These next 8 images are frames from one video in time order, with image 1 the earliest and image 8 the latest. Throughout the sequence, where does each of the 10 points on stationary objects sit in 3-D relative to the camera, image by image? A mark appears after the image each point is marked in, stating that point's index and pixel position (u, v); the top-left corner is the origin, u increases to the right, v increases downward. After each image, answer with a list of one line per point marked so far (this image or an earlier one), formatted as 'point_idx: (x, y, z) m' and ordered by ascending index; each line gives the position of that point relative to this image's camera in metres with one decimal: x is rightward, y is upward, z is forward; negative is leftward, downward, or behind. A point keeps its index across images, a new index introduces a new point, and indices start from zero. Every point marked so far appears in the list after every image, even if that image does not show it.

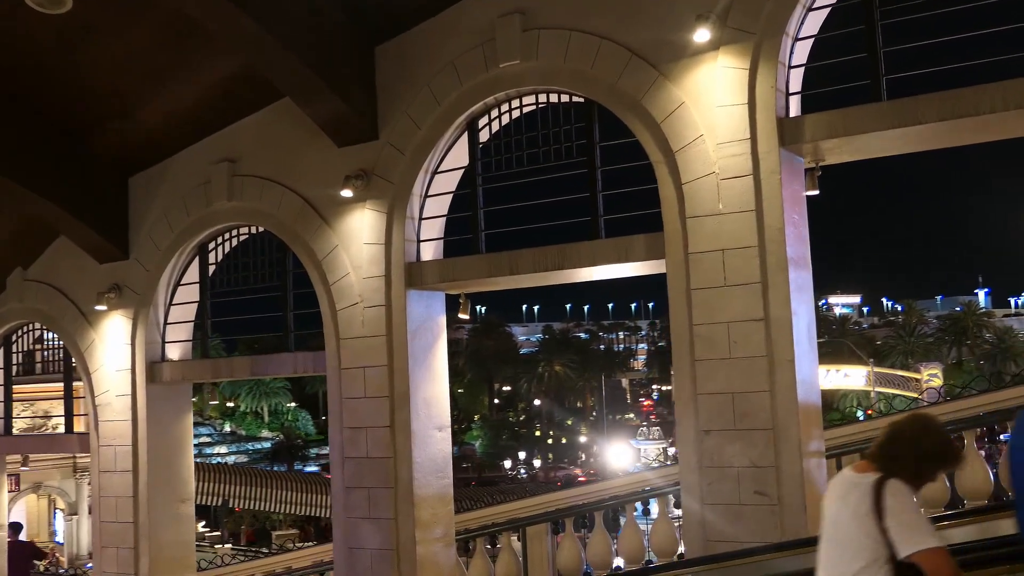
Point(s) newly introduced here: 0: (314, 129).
0: (-2.0, +1.6, +8.8) m
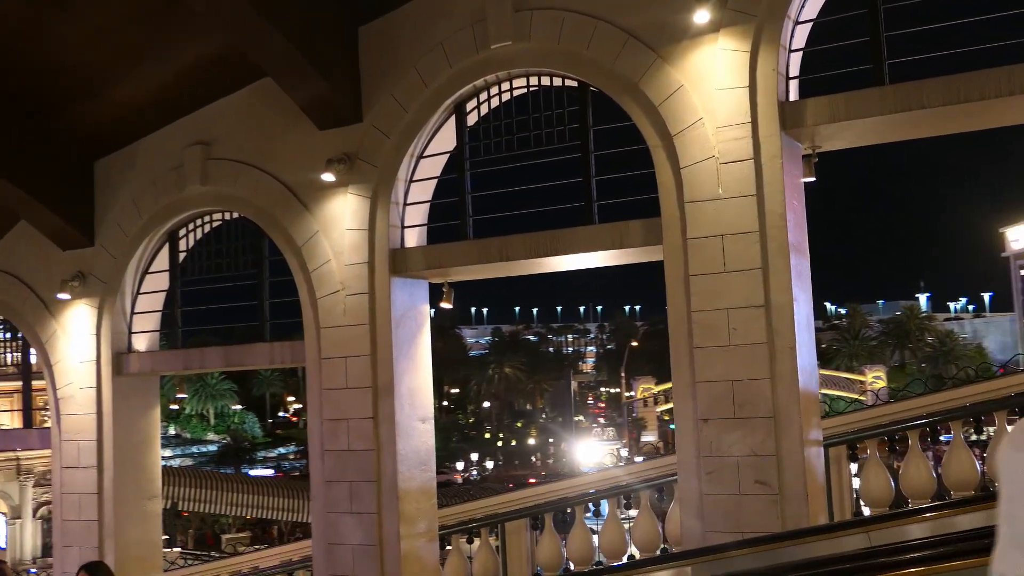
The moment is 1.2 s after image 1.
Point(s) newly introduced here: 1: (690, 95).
0: (-2.1, +1.7, +8.5) m
1: (+1.4, +1.5, +6.6) m
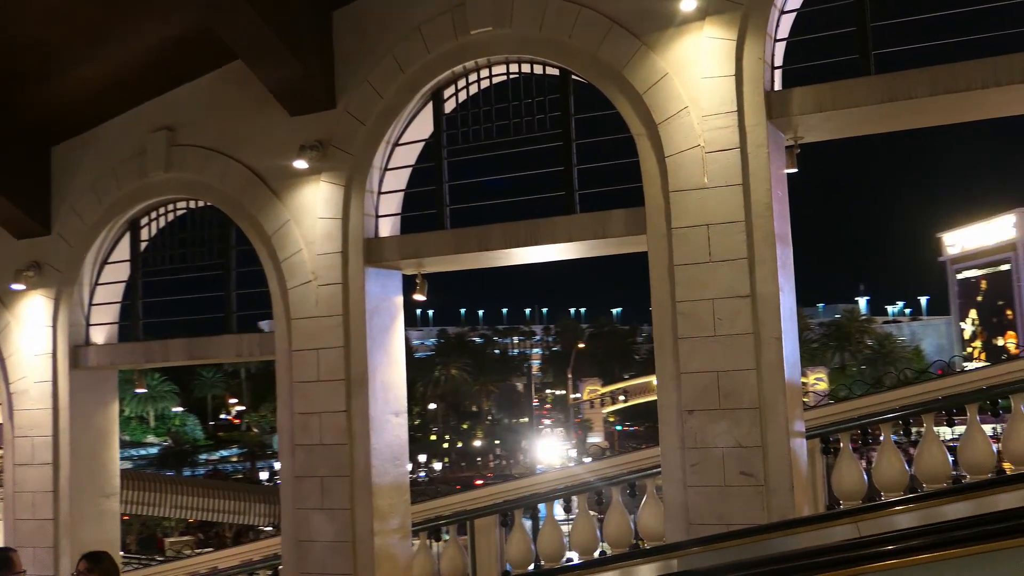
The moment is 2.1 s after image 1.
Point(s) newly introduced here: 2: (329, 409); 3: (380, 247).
0: (-2.3, +1.8, +8.2) m
1: (+1.2, +1.5, +6.5) m
2: (-1.6, -1.1, +7.6) m
3: (-1.2, +0.4, +7.7) m
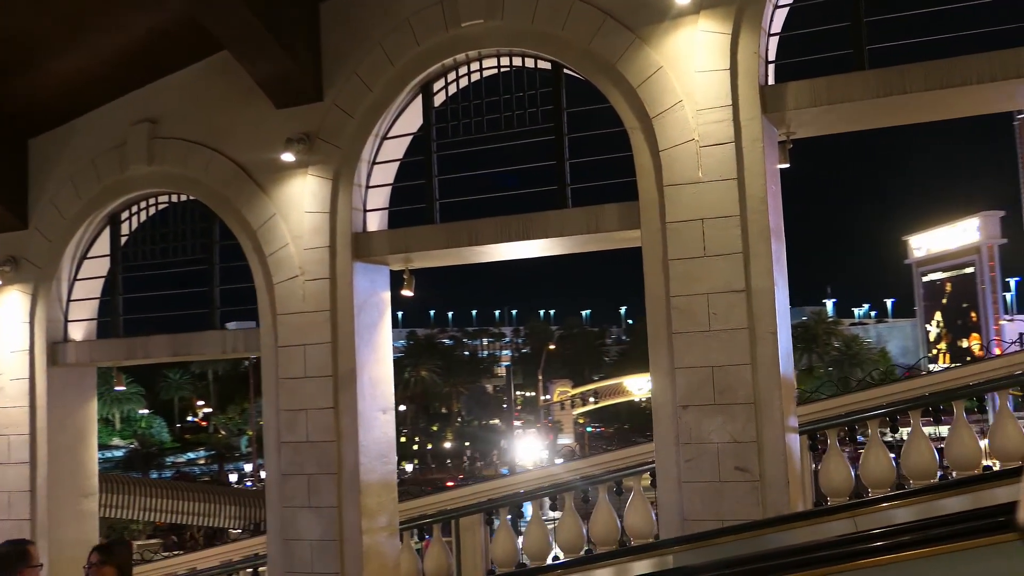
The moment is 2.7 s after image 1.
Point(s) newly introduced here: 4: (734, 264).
0: (-2.4, +1.9, +8.1) m
1: (+1.2, +1.6, +6.5) m
2: (-1.7, -1.0, +7.5) m
3: (-1.2, +0.4, +7.6) m
4: (+1.6, +0.2, +6.2) m
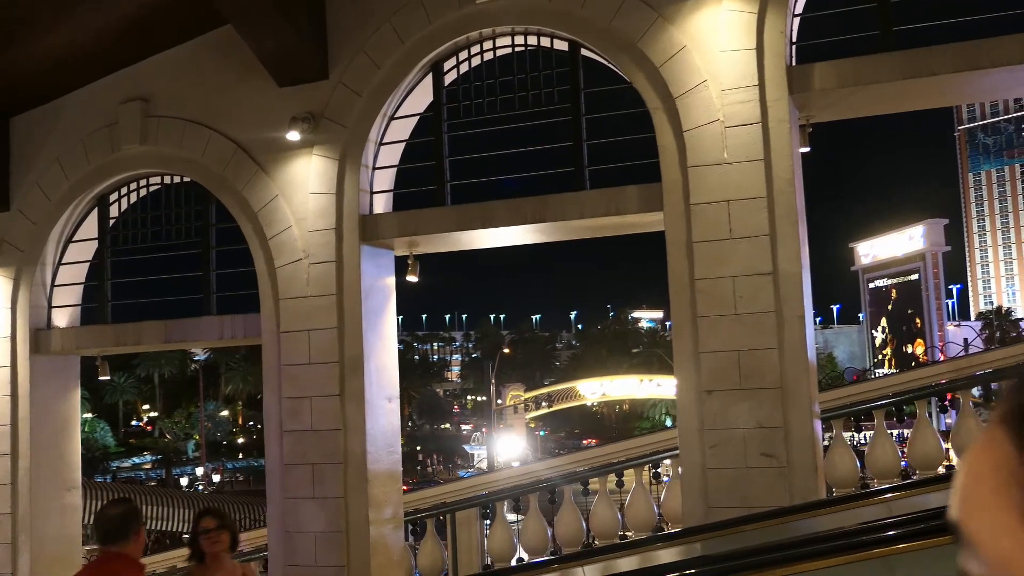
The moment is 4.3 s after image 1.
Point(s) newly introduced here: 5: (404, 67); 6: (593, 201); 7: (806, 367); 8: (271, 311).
0: (-2.3, +2.0, +7.8) m
1: (+1.3, +1.7, +6.4) m
2: (-1.6, -0.9, +7.3) m
3: (-1.1, +0.5, +7.3) m
4: (+1.8, +0.3, +6.1) m
5: (-0.9, +1.9, +7.3) m
6: (+0.6, +0.7, +6.7) m
7: (+2.0, -0.5, +6.0) m
8: (-2.1, -0.2, +7.6) m
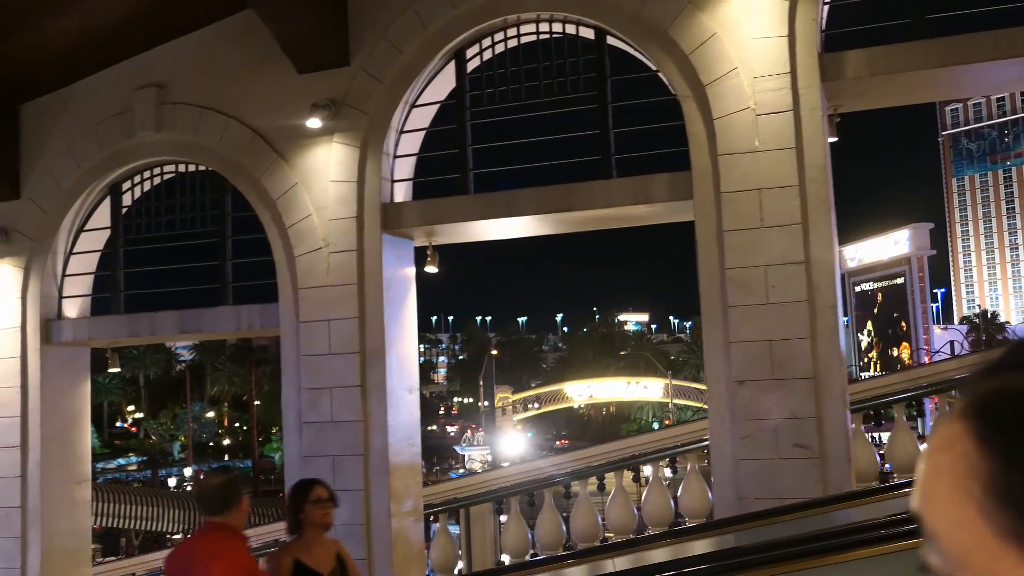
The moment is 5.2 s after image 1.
0: (-2.1, +2.1, +7.7) m
1: (+1.6, +1.8, +6.3) m
2: (-1.4, -0.8, +7.2) m
3: (-0.9, +0.6, +7.2) m
4: (+2.0, +0.4, +6.1) m
5: (-0.7, +2.0, +7.2) m
6: (+0.8, +0.8, +6.7) m
7: (+2.2, -0.5, +5.9) m
8: (-1.9, -0.1, +7.5) m
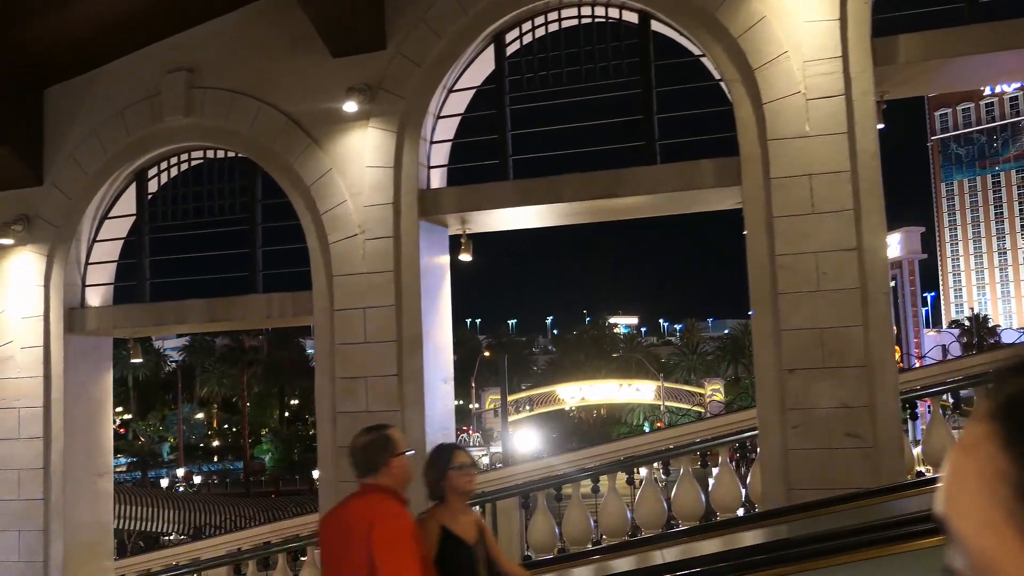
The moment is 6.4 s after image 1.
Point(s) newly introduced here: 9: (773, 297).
0: (-1.8, +2.2, +7.6) m
1: (+1.9, +1.9, +6.2) m
2: (-1.1, -0.7, +7.0) m
3: (-0.6, +0.7, +7.1) m
4: (+2.3, +0.5, +6.0) m
5: (-0.4, +2.1, +7.1) m
6: (+1.2, +0.9, +6.6) m
7: (+2.6, -0.4, +5.8) m
8: (-1.6, 0.0, +7.3) m
9: (+1.8, -0.1, +6.1) m
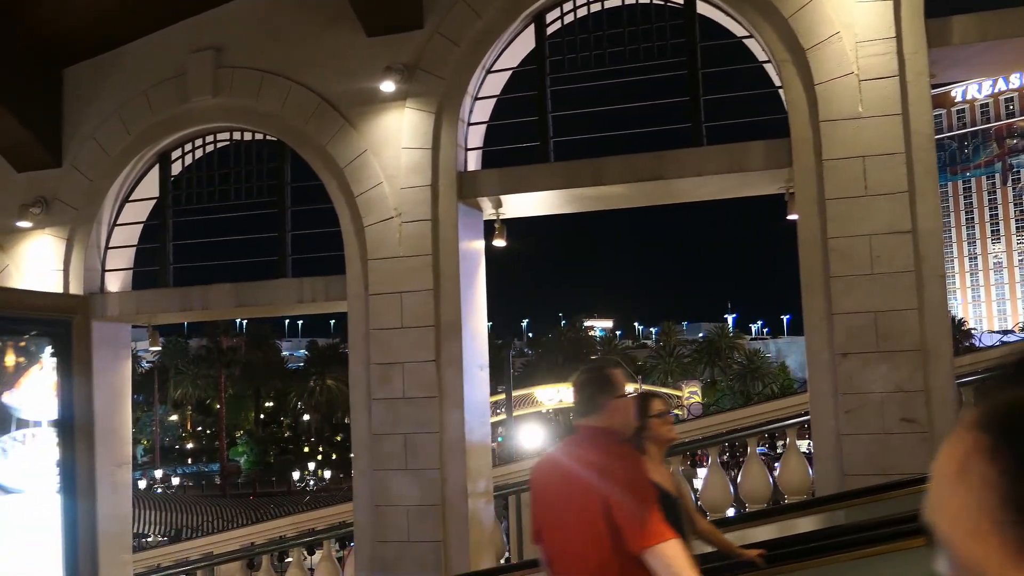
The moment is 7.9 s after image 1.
0: (-1.5, +2.4, +7.4) m
1: (+2.2, +2.0, +6.1) m
2: (-0.8, -0.6, +6.9) m
3: (-0.3, +0.9, +7.0) m
4: (+2.6, +0.6, +5.9) m
5: (0.0, +2.2, +6.9) m
6: (+1.5, +1.0, +6.5) m
7: (+2.9, -0.3, +5.8) m
8: (-1.3, +0.1, +7.2) m
9: (+2.2, +0.1, +6.0) m
